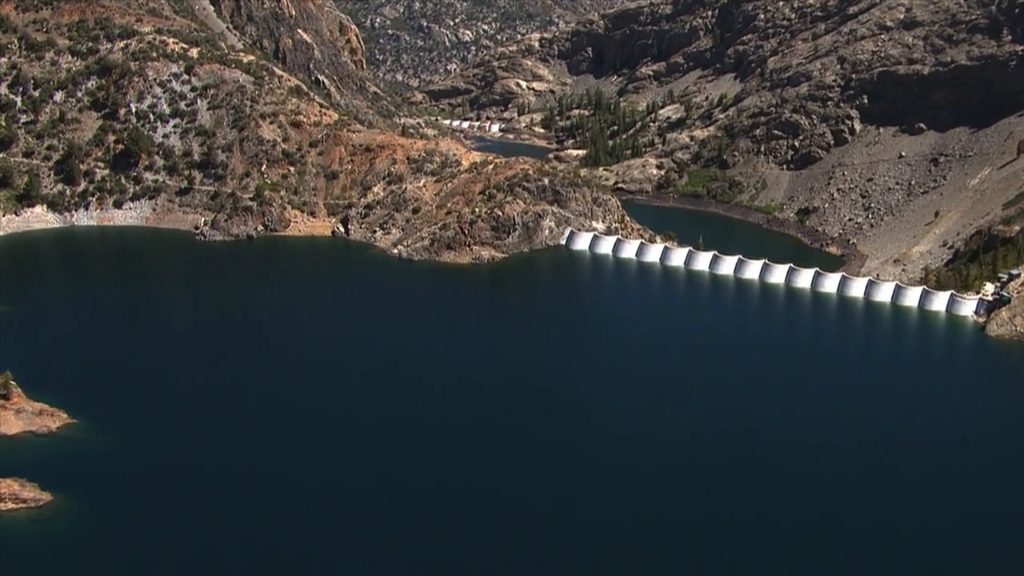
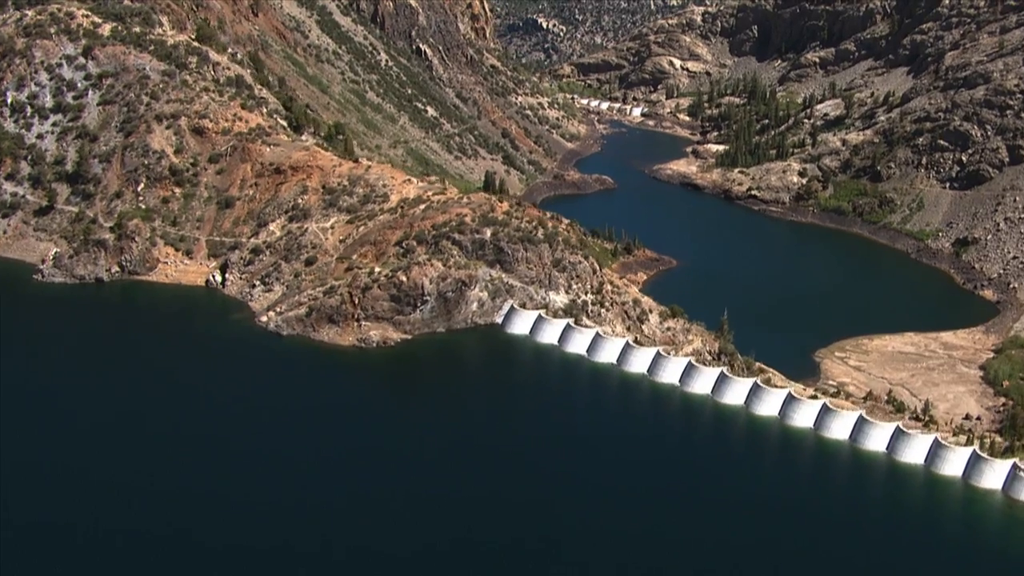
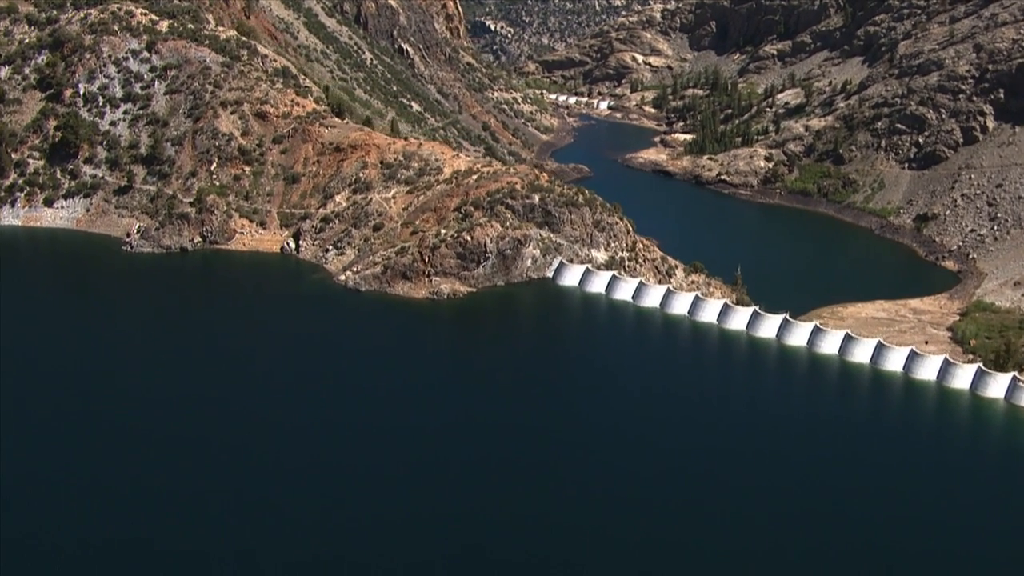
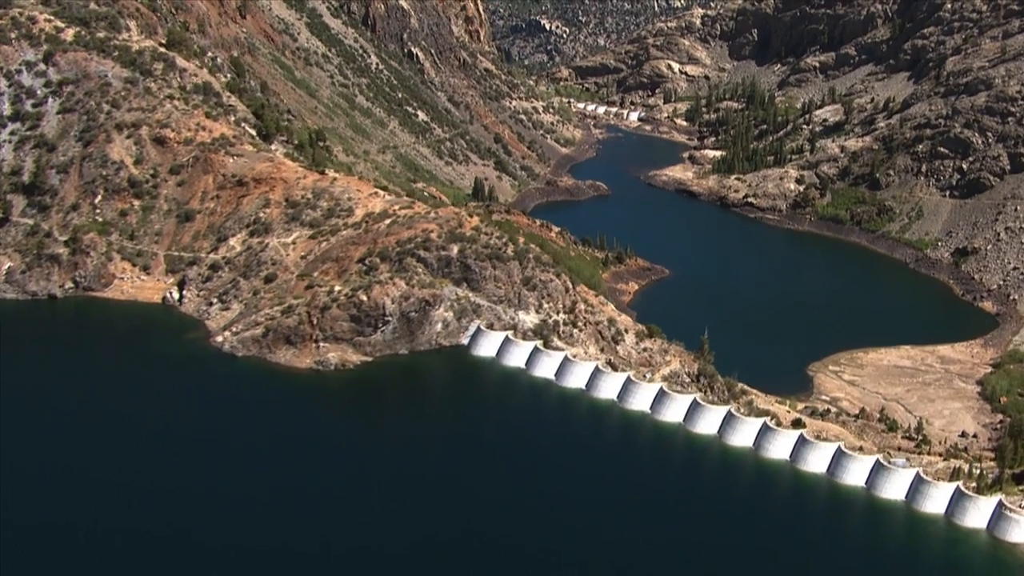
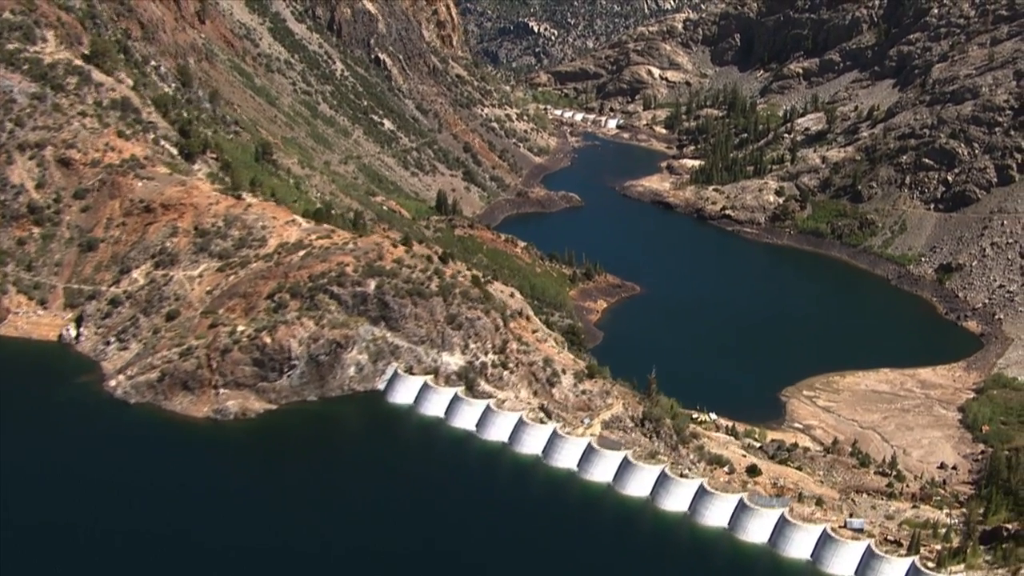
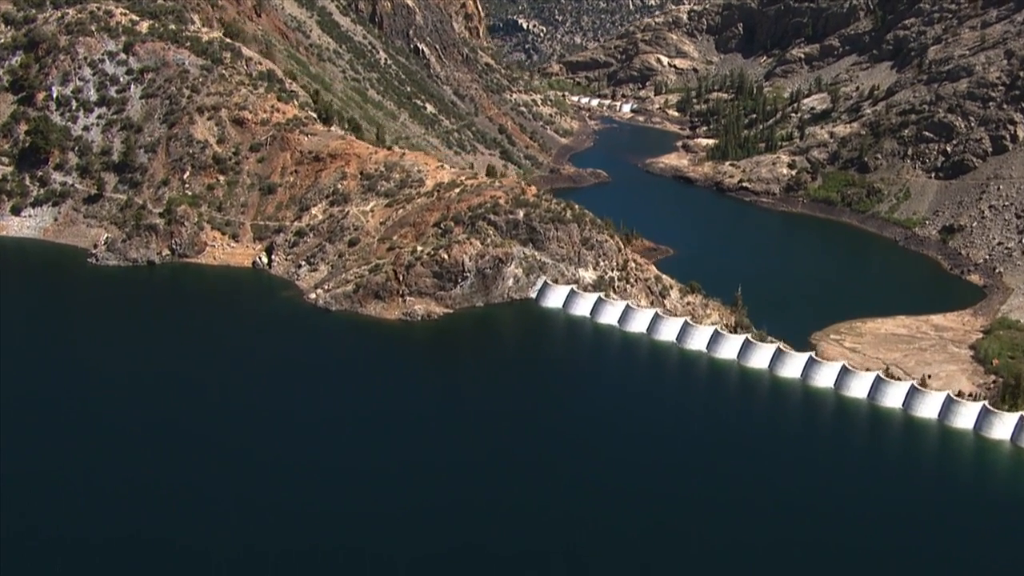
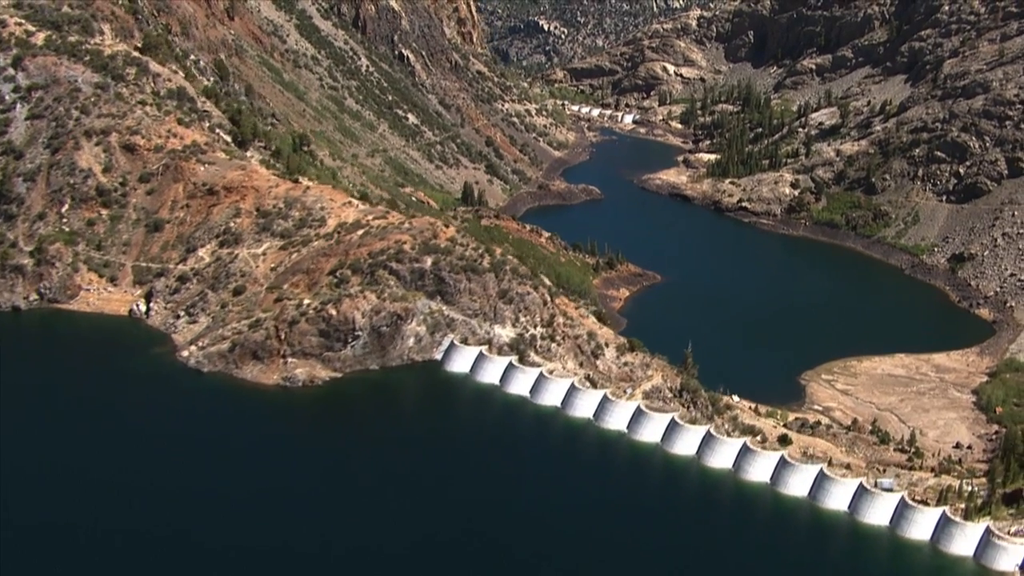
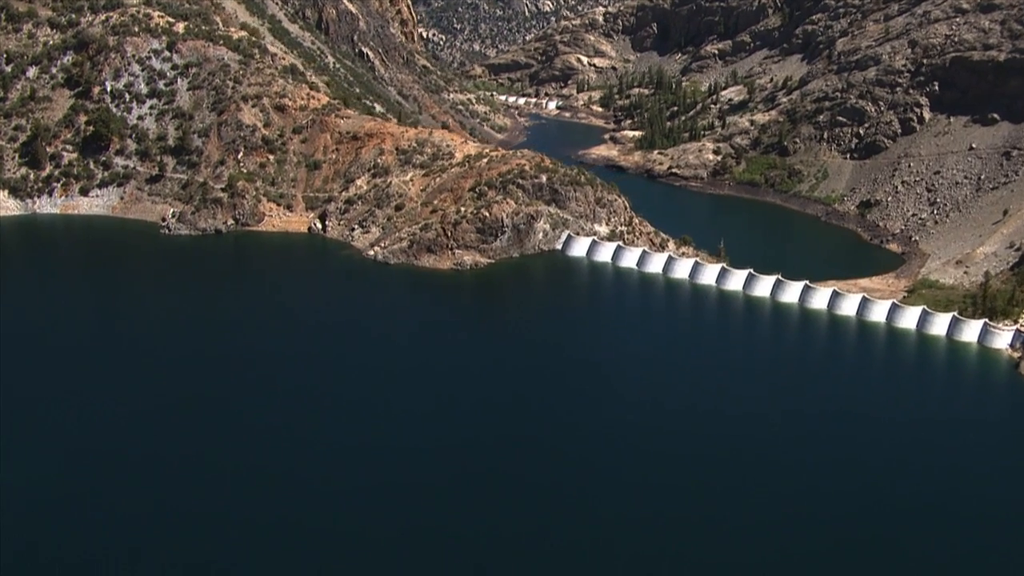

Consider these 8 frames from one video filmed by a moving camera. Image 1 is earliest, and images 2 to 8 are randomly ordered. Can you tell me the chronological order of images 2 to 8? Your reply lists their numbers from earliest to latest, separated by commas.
8, 3, 6, 2, 4, 7, 5
